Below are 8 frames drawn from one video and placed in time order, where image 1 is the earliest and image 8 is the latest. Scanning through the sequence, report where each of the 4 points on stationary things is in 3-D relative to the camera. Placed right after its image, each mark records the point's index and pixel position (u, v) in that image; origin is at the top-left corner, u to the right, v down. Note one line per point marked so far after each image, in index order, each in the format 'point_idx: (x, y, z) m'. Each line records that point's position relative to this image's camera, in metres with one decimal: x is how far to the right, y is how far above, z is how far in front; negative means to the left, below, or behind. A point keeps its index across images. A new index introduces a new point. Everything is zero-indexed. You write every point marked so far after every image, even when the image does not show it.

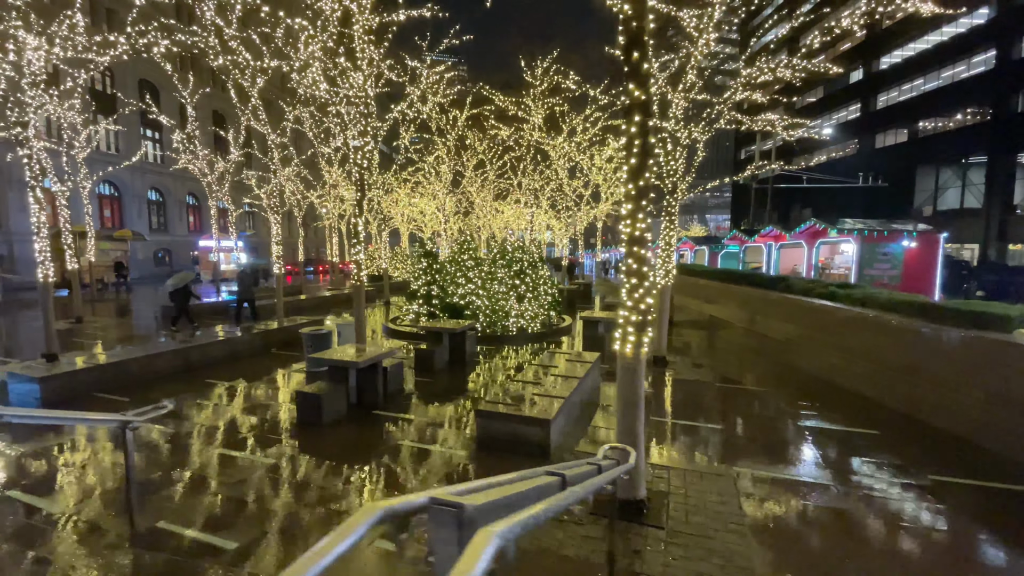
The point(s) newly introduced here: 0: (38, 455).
0: (-5.4, -1.8, +5.9) m
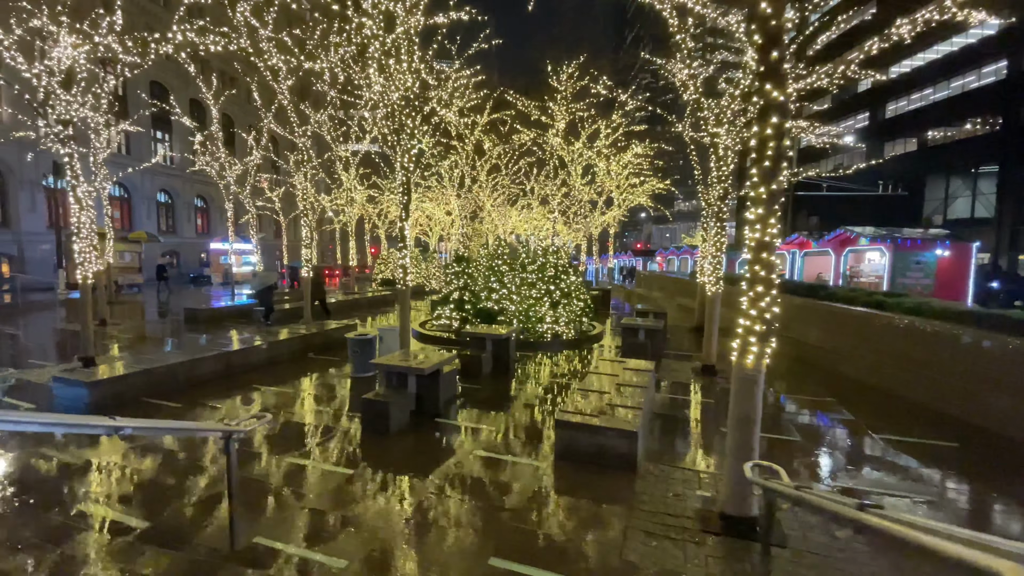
0: (-4.6, -1.8, +5.7) m
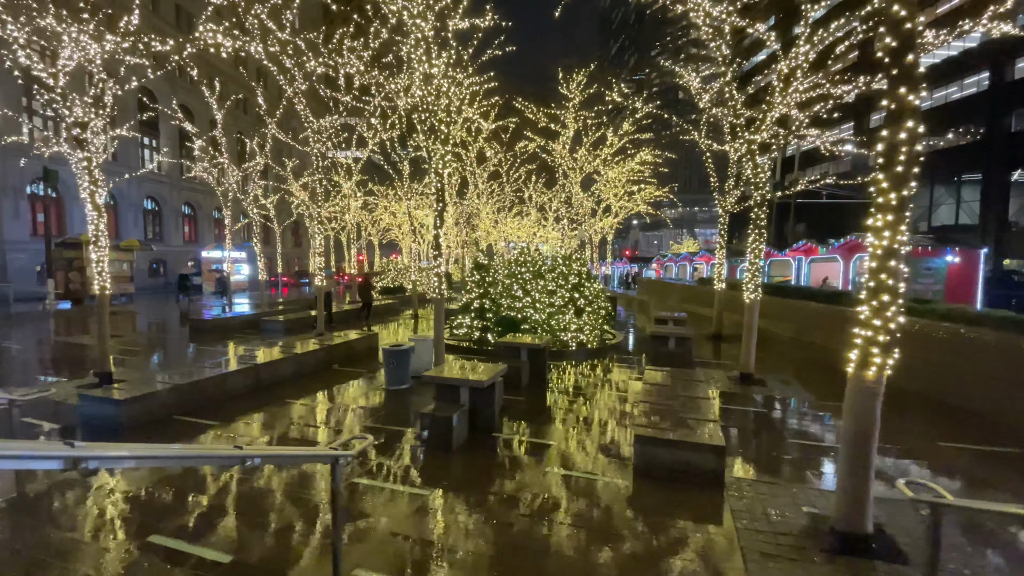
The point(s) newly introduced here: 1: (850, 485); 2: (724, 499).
0: (-3.8, -2.0, +5.4) m
1: (+2.5, -1.5, +3.8) m
2: (+2.0, -1.9, +4.7) m
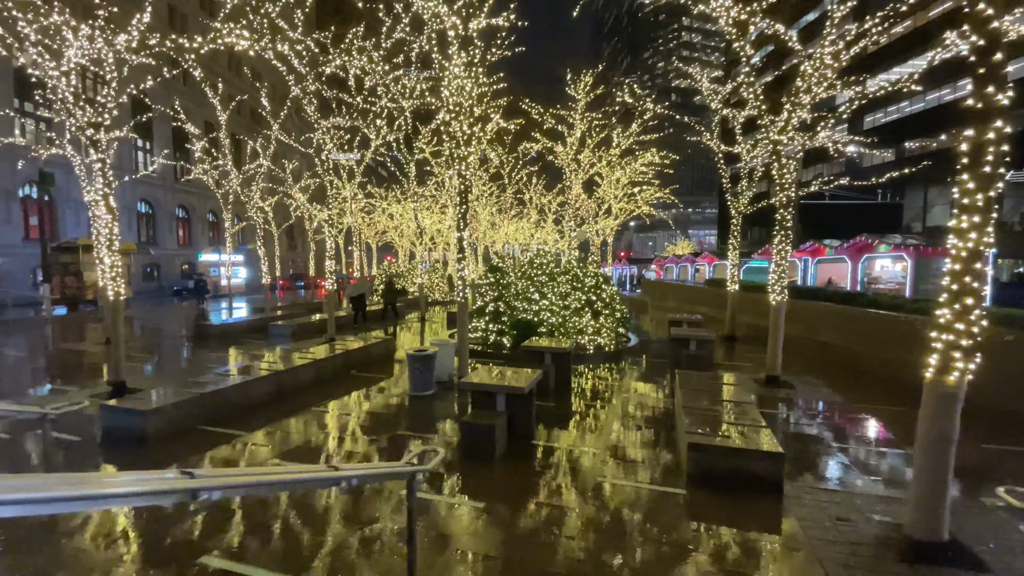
0: (-3.4, -2.0, +5.2) m
1: (+3.0, -1.5, +3.7) m
2: (+2.4, -1.9, +4.6) m
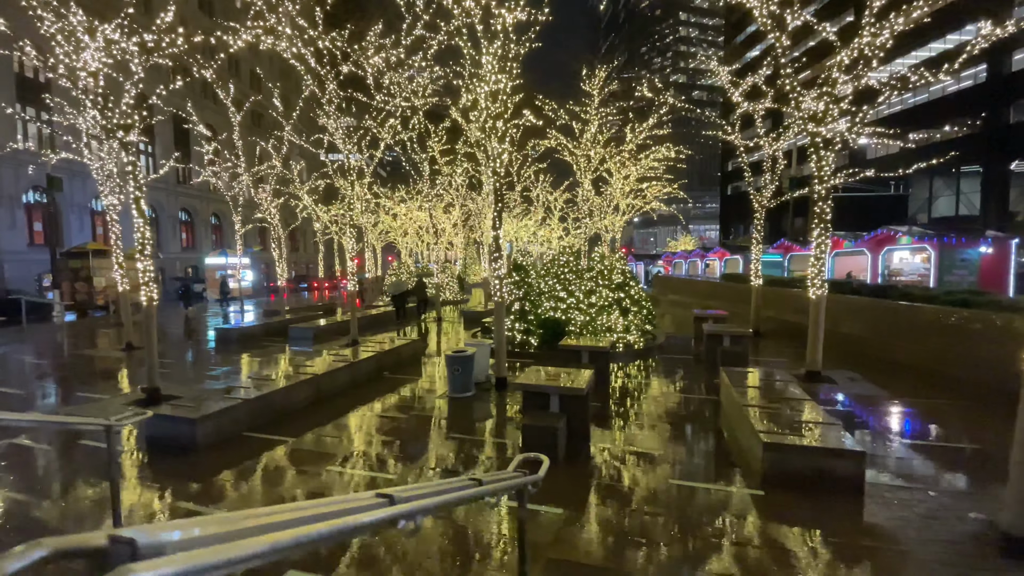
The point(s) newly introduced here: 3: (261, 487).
0: (-2.7, -2.1, +5.1) m
1: (+3.6, -1.4, +3.6) m
2: (+3.1, -1.9, +4.5) m
3: (-2.5, -2.0, +5.3) m
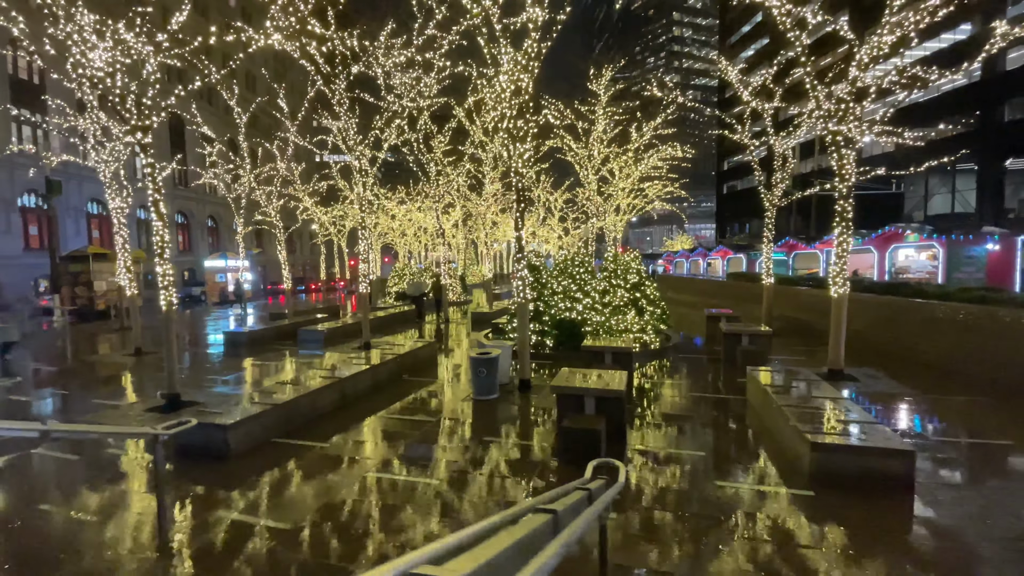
0: (-2.3, -2.1, +5.0) m
1: (+4.1, -1.4, +3.6) m
2: (+3.5, -1.9, +4.5) m
3: (-2.1, -2.1, +5.2) m
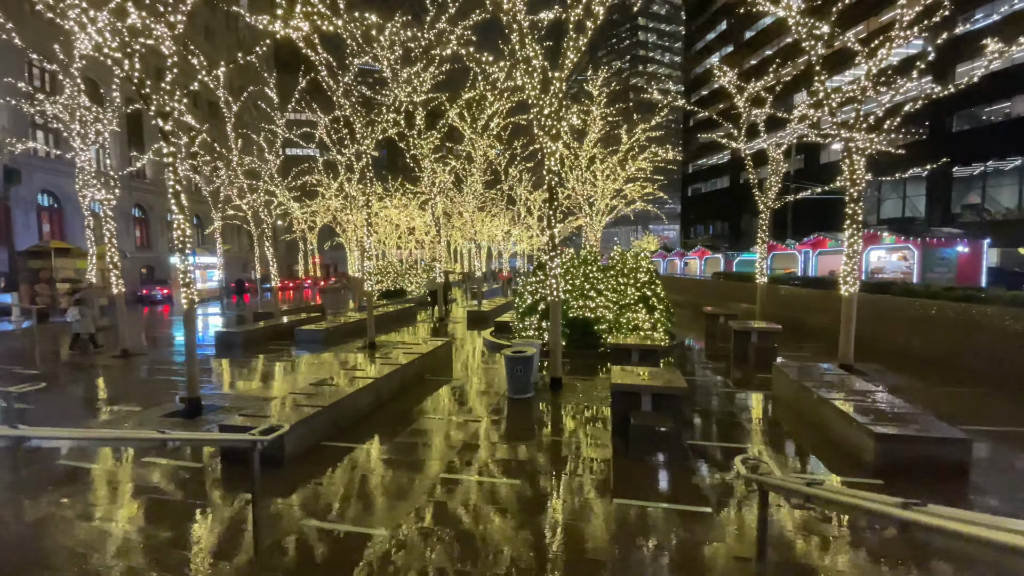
0: (-1.5, -2.1, +4.8) m
1: (+4.9, -1.4, +4.0) m
2: (+4.3, -1.9, +4.7) m
3: (-1.4, -2.1, +5.1) m
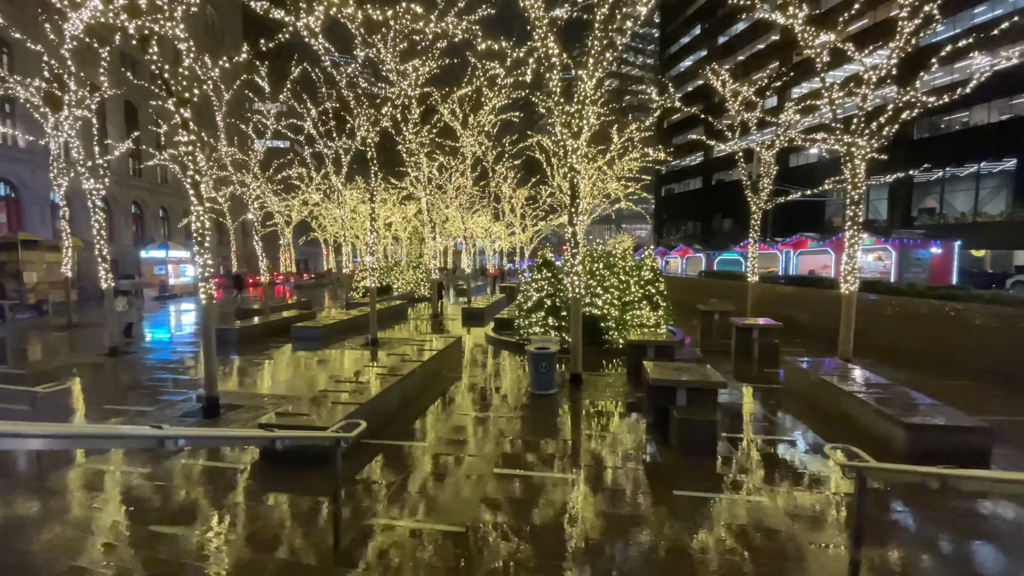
0: (-1.0, -2.0, +4.8) m
1: (+5.5, -1.4, +4.3) m
2: (+4.8, -1.9, +5.1) m
3: (-0.9, -2.0, +5.1) m
